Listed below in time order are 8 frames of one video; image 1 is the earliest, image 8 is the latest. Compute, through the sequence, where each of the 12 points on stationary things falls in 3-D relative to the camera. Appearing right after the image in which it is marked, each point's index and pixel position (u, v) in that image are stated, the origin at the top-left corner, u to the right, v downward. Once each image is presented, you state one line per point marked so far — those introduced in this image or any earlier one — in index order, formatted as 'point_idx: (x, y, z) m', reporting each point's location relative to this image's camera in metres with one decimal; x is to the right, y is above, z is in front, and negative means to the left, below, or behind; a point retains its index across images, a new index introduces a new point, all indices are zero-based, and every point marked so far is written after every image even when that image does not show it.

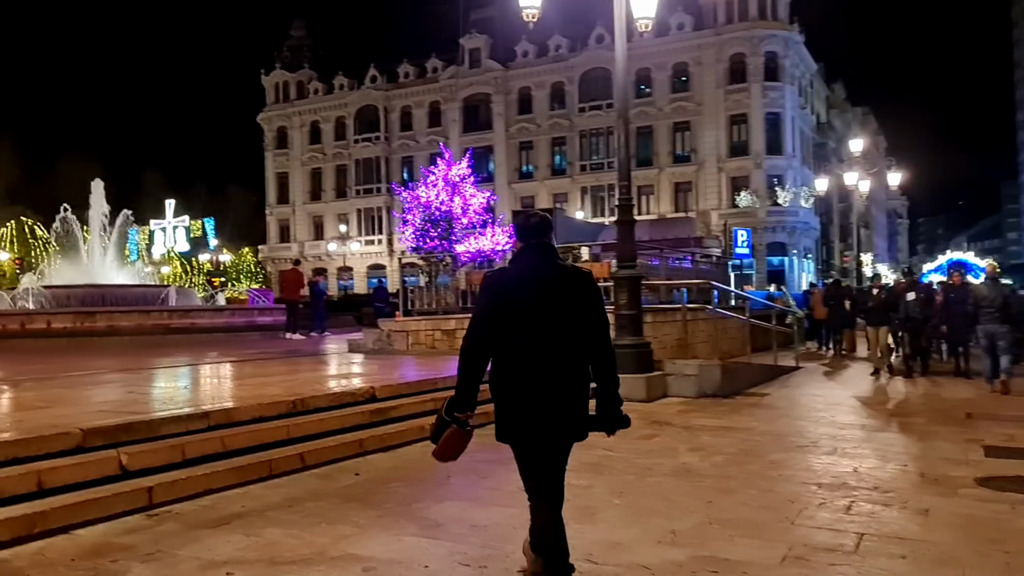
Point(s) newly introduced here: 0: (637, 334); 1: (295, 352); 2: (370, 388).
0: (+1.5, -0.5, +10.3) m
1: (-3.8, -1.2, +16.6) m
2: (-1.2, -0.9, +7.6) m
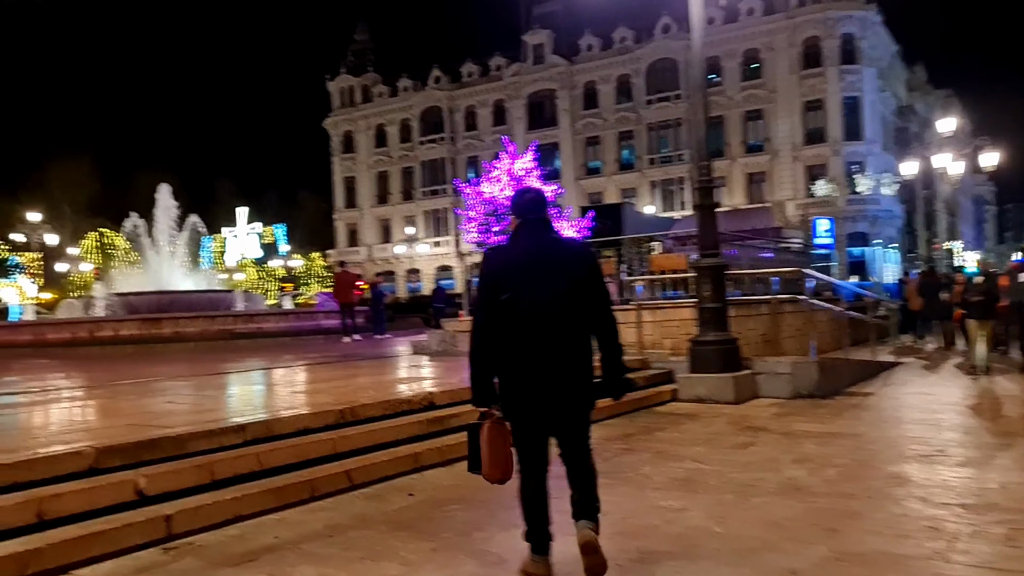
0: (+2.2, -0.4, +9.4) m
1: (-2.5, -1.2, +16.1) m
2: (-0.7, -0.8, +6.9) m
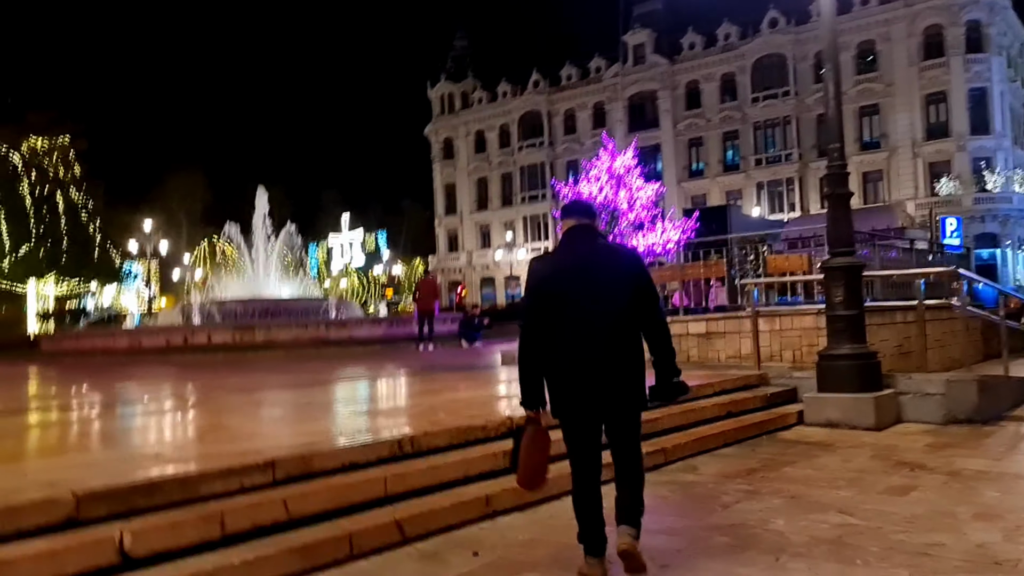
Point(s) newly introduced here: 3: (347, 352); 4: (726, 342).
0: (+3.1, -0.5, +7.9) m
1: (-0.8, -1.3, +15.1) m
2: (0.0, -0.9, +5.8) m
3: (-3.5, -1.4, +19.7) m
4: (+2.7, -0.7, +11.0) m
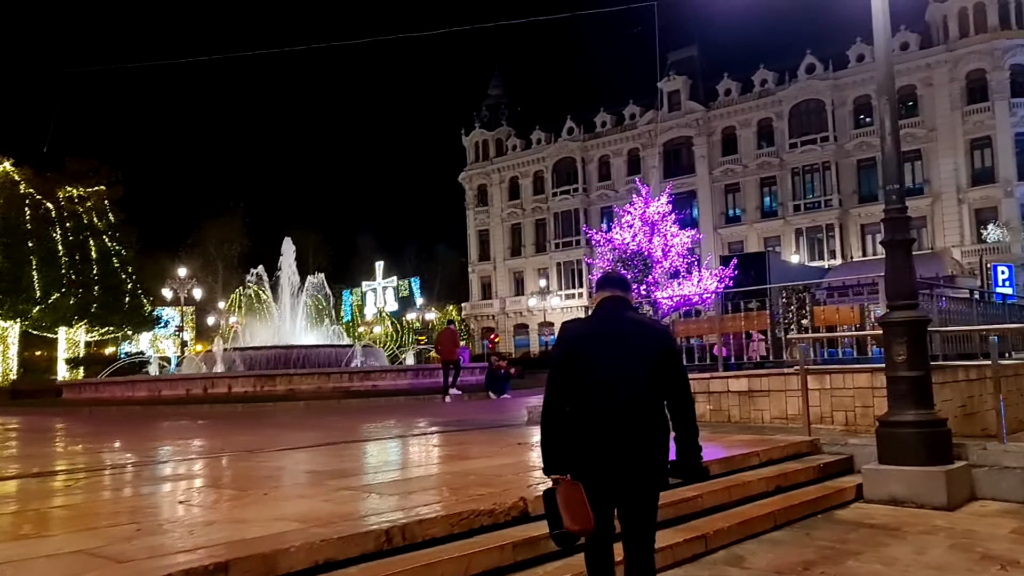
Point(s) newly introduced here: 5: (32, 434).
0: (+3.3, -0.9, +7.0) m
1: (-0.4, -2.1, +14.3) m
2: (0.0, -1.2, +5.0) m
3: (-2.9, -2.5, +19.0) m
4: (+3.0, -1.3, +10.1) m
5: (-8.2, -2.5, +15.6) m
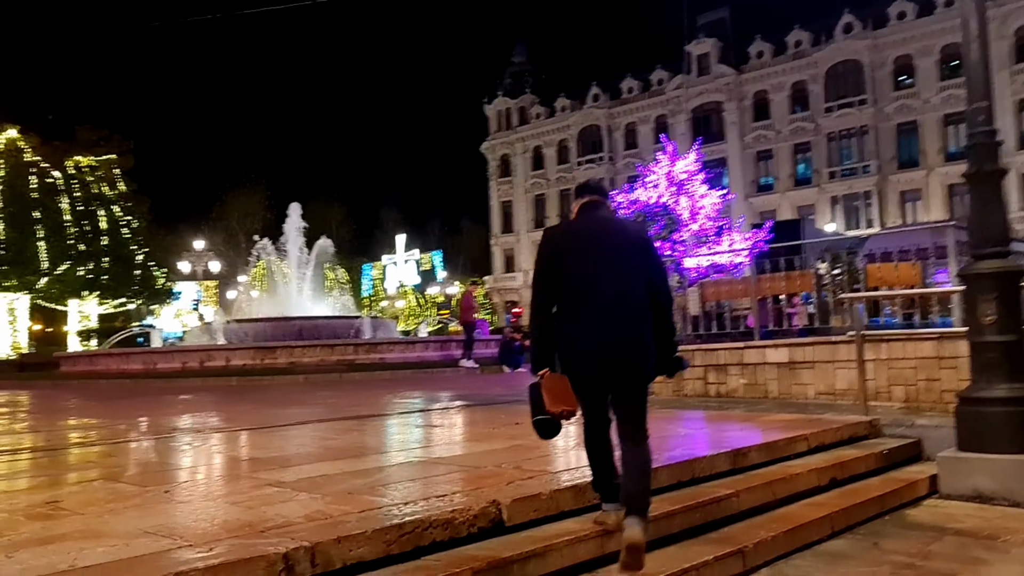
0: (+3.2, -0.6, +5.6) m
1: (-0.2, -1.6, +13.0) m
2: (-0.1, -0.9, +3.6) m
3: (-2.6, -1.8, +17.7) m
4: (+3.0, -0.8, +8.7) m
5: (-8.0, -2.0, +14.5) m
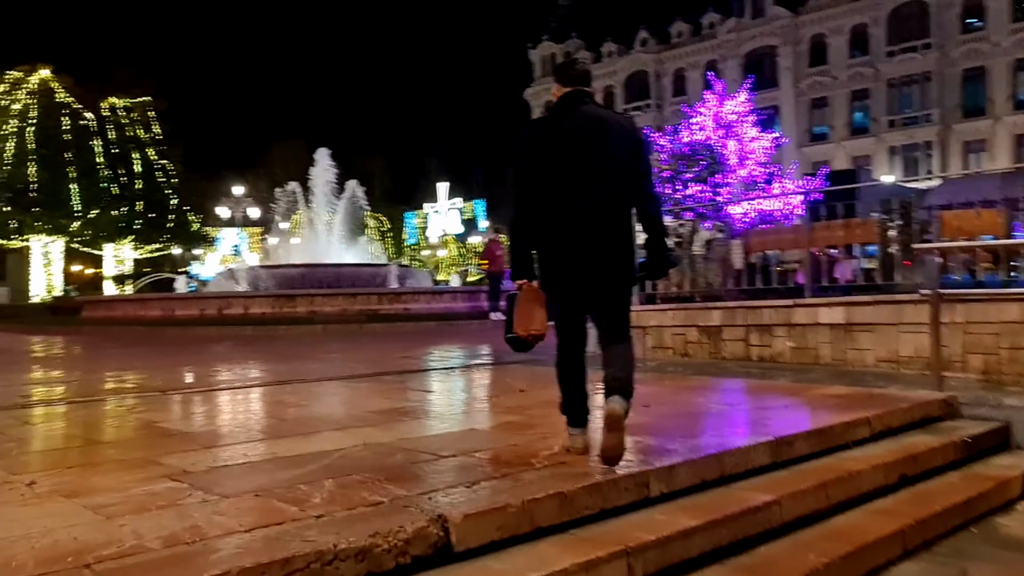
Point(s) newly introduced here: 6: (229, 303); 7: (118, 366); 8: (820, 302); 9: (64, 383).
0: (+3.1, -0.3, +4.3) m
1: (+0.1, -0.9, +12.0) m
2: (-0.3, -0.7, +2.6) m
3: (-2.0, -0.8, +16.8) m
4: (+3.1, -0.4, +7.5) m
5: (-7.6, -1.0, +13.9) m
6: (-5.9, -0.3, +18.4) m
7: (-5.1, -1.0, +11.4) m
8: (+2.7, -0.1, +7.9) m
9: (-4.5, -1.0, +8.8) m
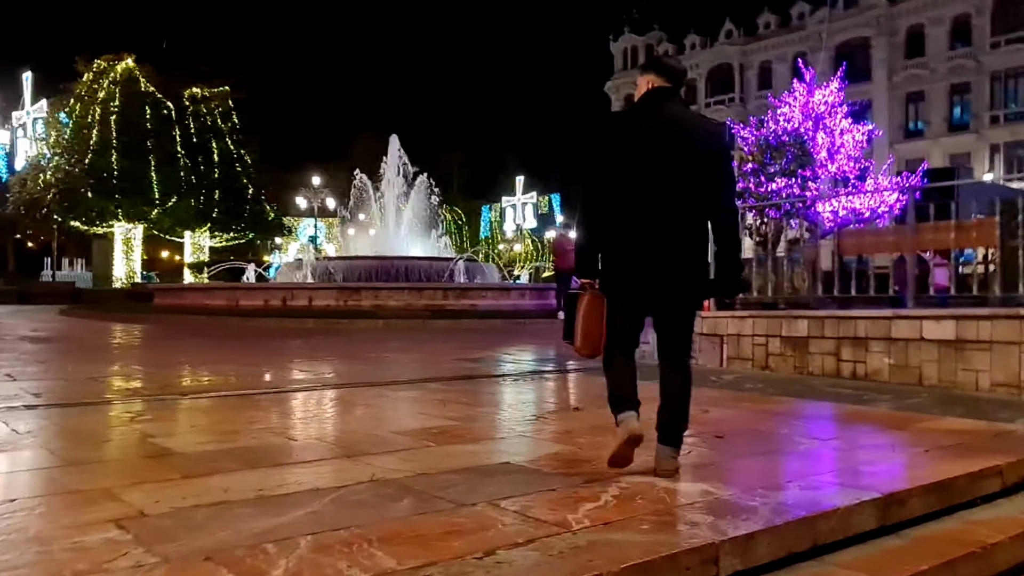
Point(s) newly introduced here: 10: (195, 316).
0: (+3.3, -0.4, +3.3) m
1: (+0.9, -0.9, +11.2) m
2: (-0.2, -0.7, +1.9) m
3: (-0.8, -0.7, +16.2) m
4: (+3.5, -0.5, +6.4) m
5: (-6.6, -0.8, +13.8) m
6: (-4.5, -0.1, +18.1) m
7: (-4.4, -0.9, +11.1) m
8: (+3.2, -0.2, +6.9) m
9: (-3.9, -0.9, +8.4) m
10: (-6.3, -0.6, +17.6) m
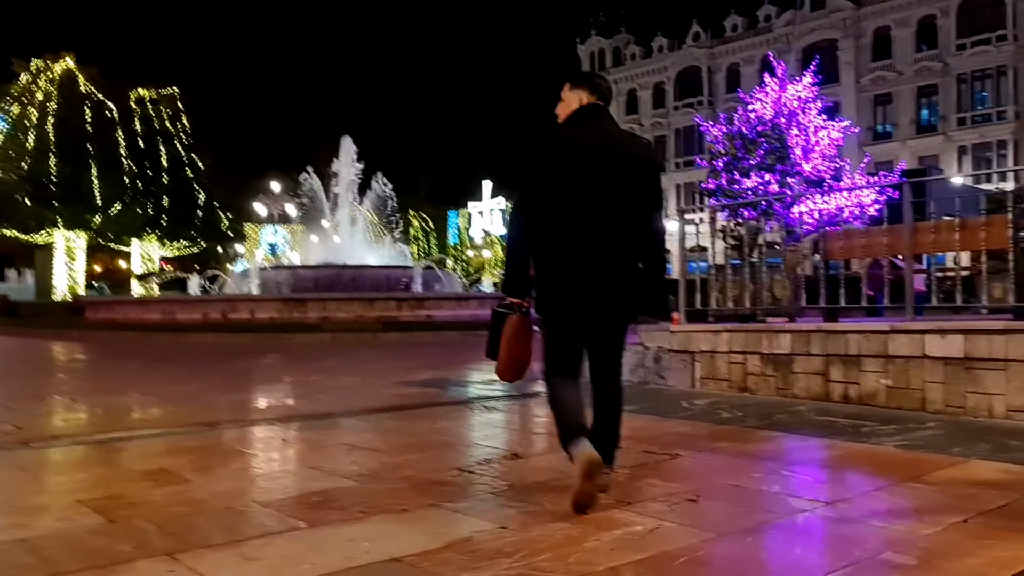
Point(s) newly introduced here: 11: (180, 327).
0: (+3.0, -0.5, +2.3) m
1: (+0.4, -1.0, +10.1) m
2: (-0.5, -0.8, +0.8) m
3: (-1.5, -0.9, +15.1) m
4: (+3.1, -0.6, +5.5) m
5: (-7.2, -1.1, +12.4) m
6: (-5.3, -0.3, +16.9) m
7: (-4.9, -1.0, +9.9) m
8: (+2.8, -0.3, +5.9) m
9: (-4.4, -1.0, +7.2) m
10: (-7.1, -0.8, +16.3) m
11: (-6.1, -0.7, +16.3) m
